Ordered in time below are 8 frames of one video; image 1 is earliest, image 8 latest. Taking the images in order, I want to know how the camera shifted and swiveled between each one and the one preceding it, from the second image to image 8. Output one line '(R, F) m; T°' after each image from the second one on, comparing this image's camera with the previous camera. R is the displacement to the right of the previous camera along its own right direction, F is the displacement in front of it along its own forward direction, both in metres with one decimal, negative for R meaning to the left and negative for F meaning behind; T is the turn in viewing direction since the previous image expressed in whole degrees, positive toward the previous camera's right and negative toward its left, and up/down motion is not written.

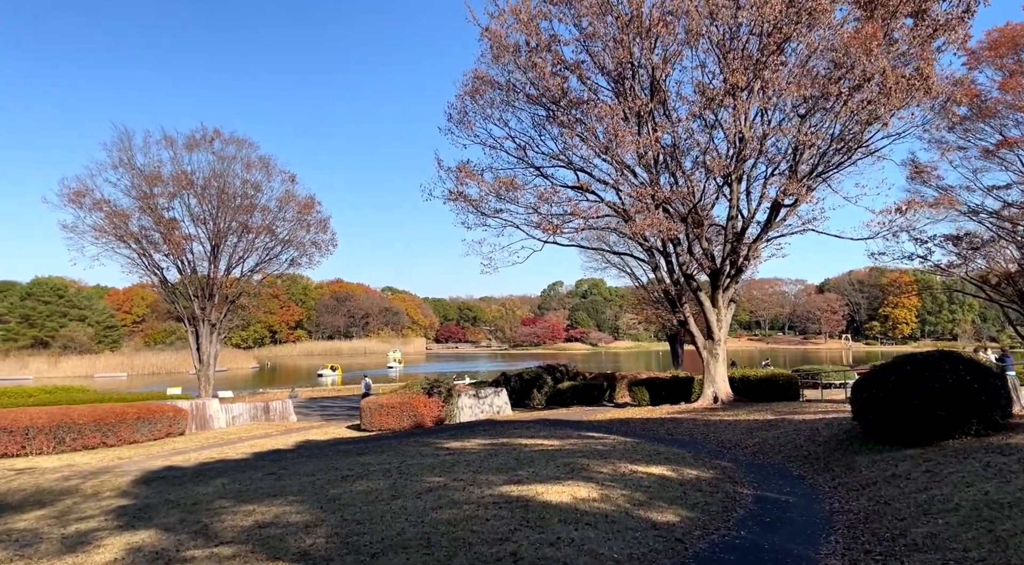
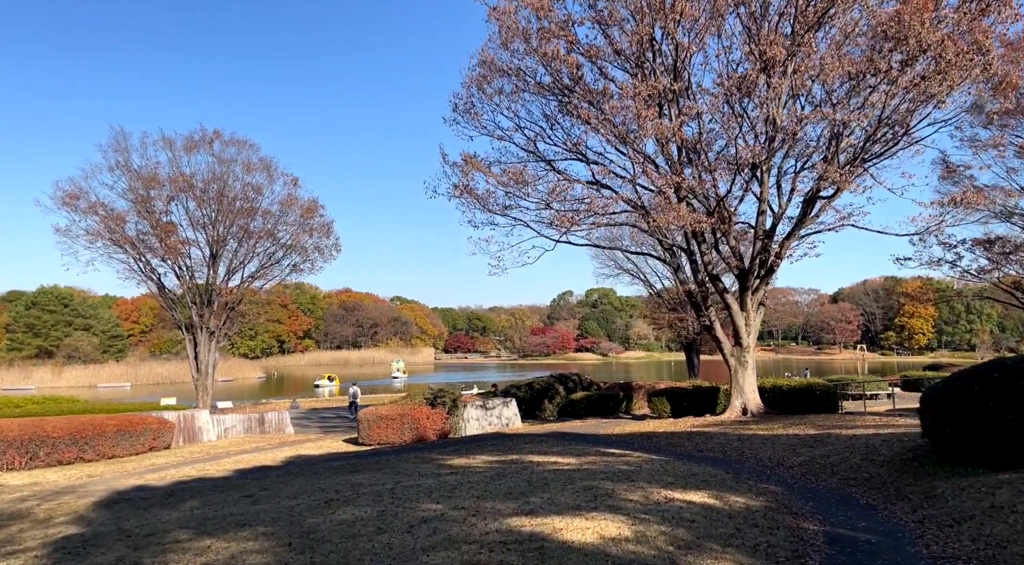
(0.0, +1.4) m; -1°
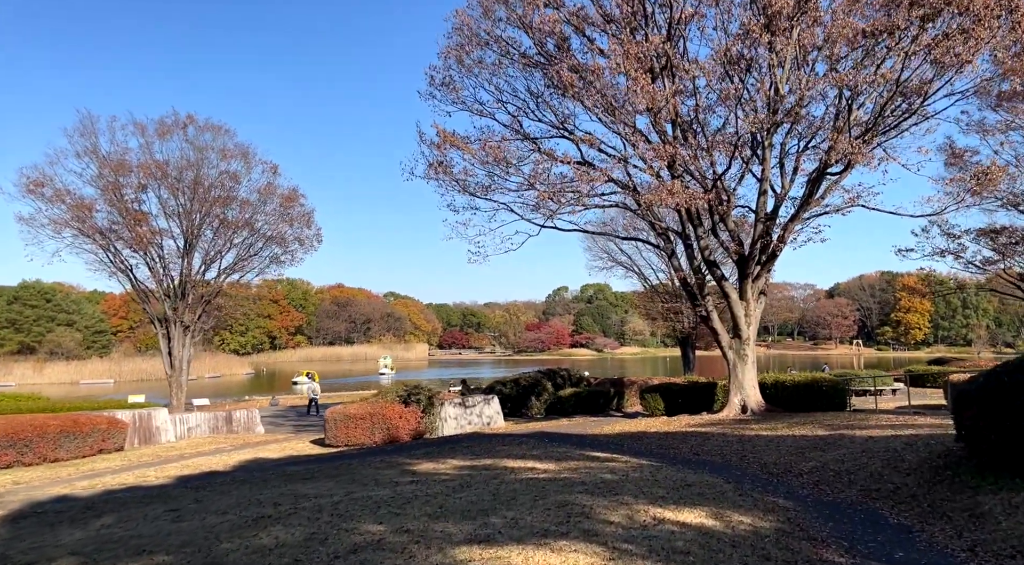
(+0.3, +1.3) m; 0°
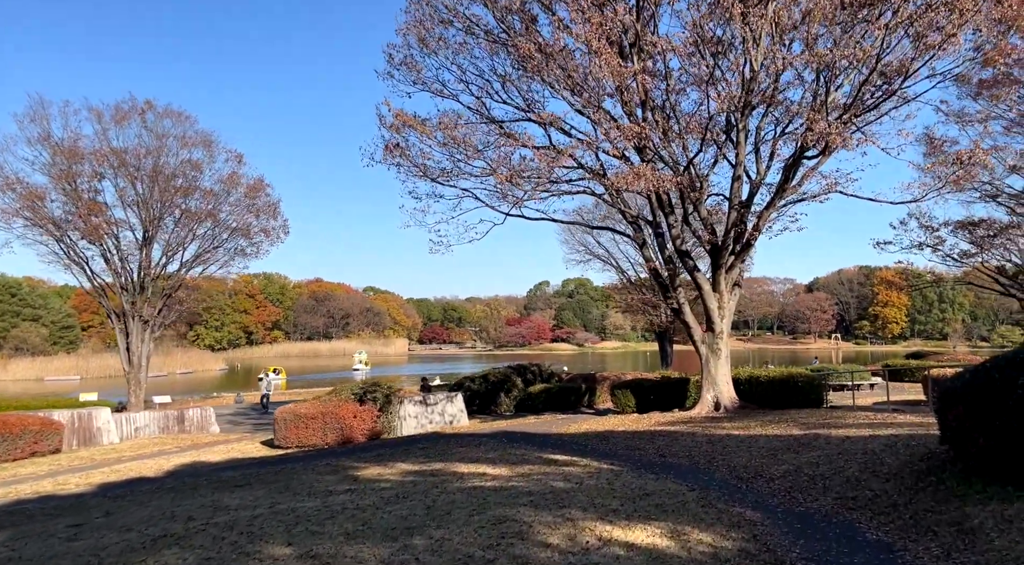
(+0.4, +0.8) m; +1°
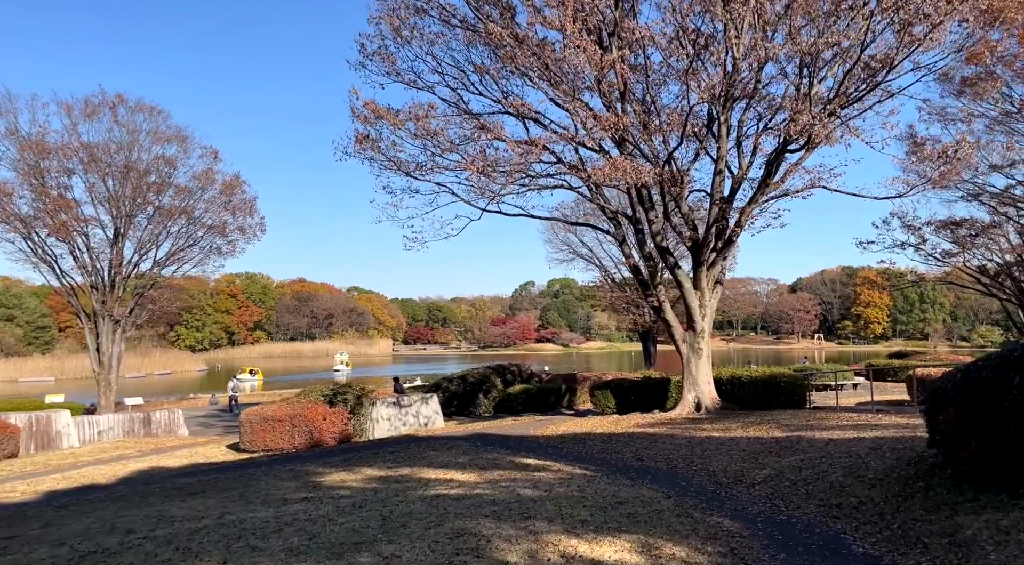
(+0.2, +0.5) m; +1°
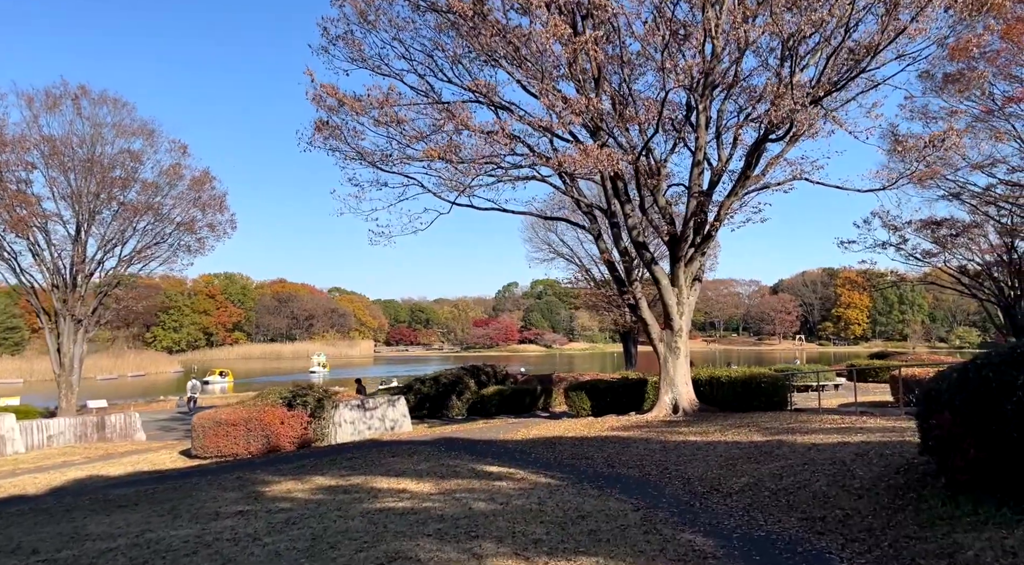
(+0.3, +0.7) m; +1°
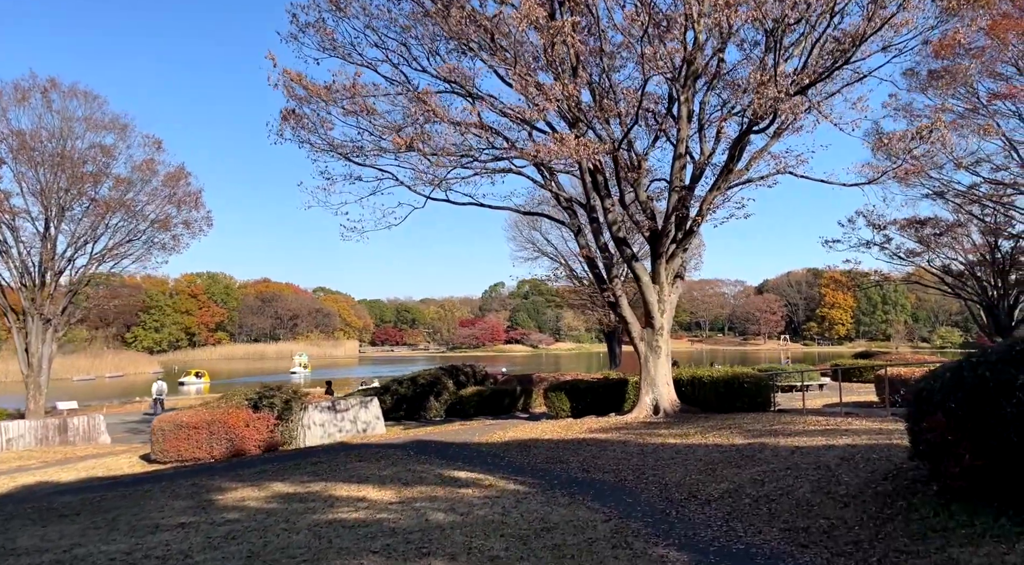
(+0.2, +0.5) m; +1°
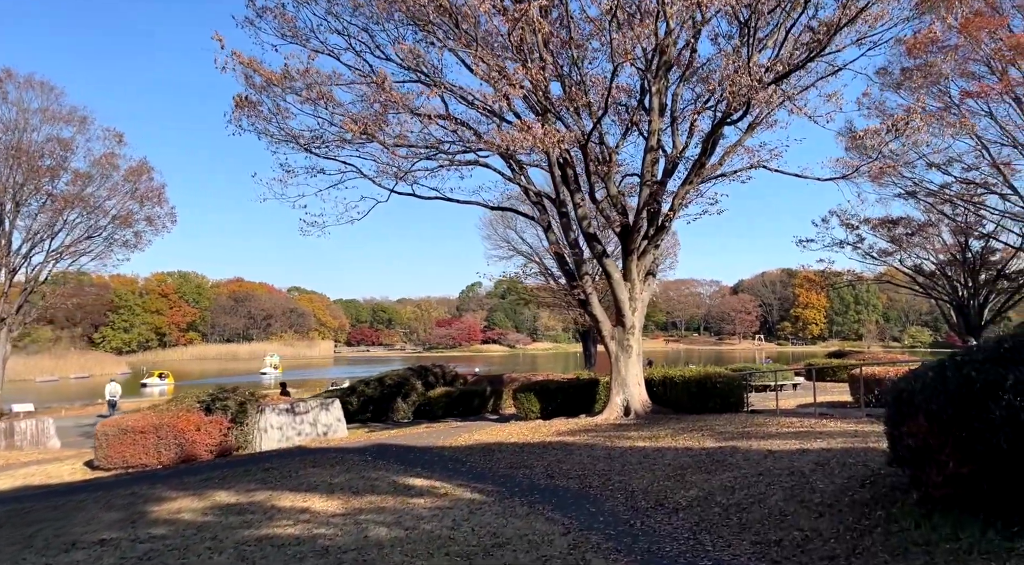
(+0.2, +0.5) m; +2°
